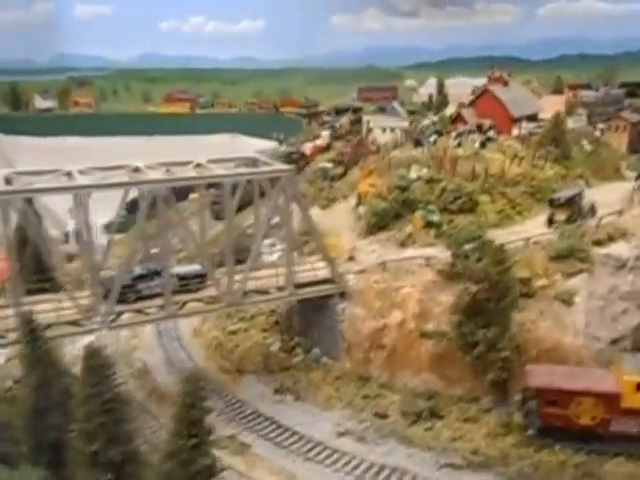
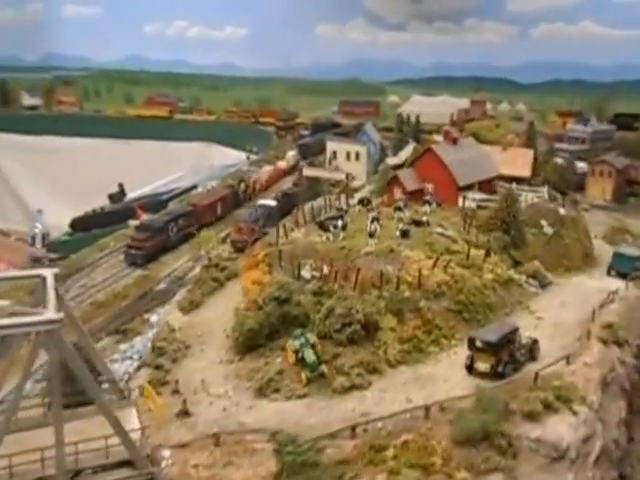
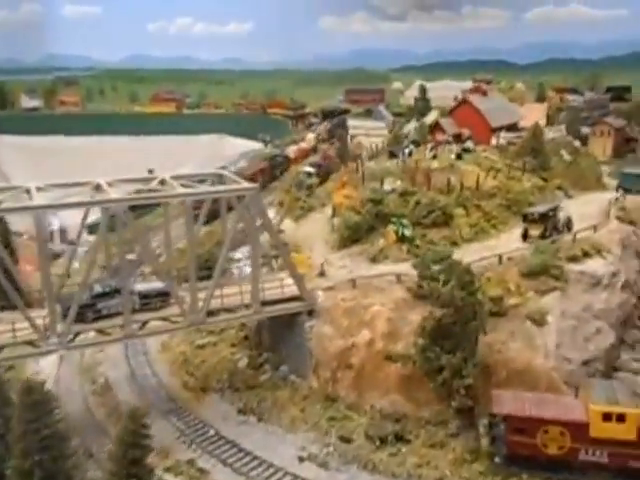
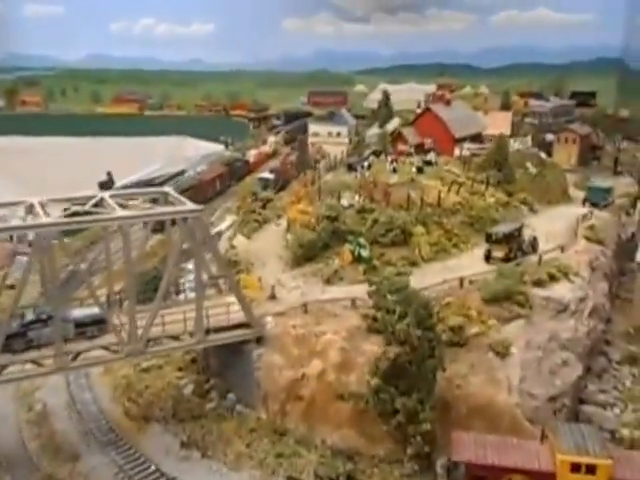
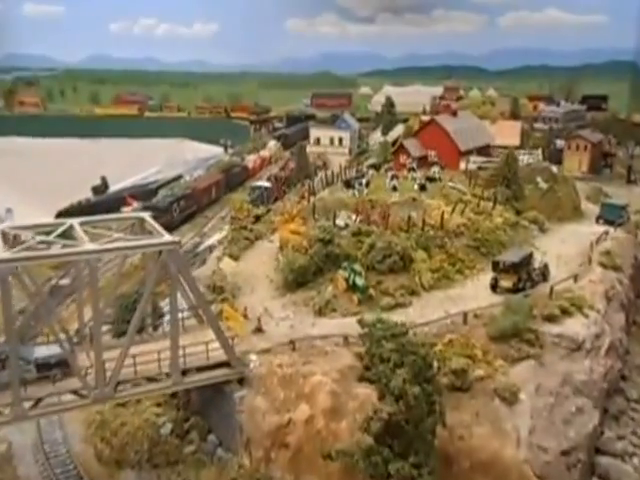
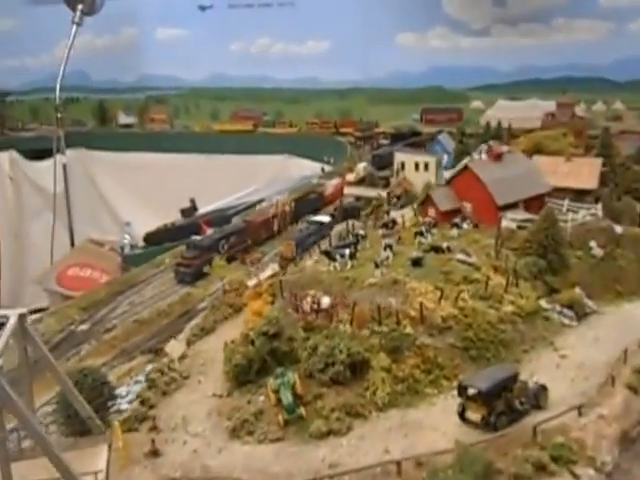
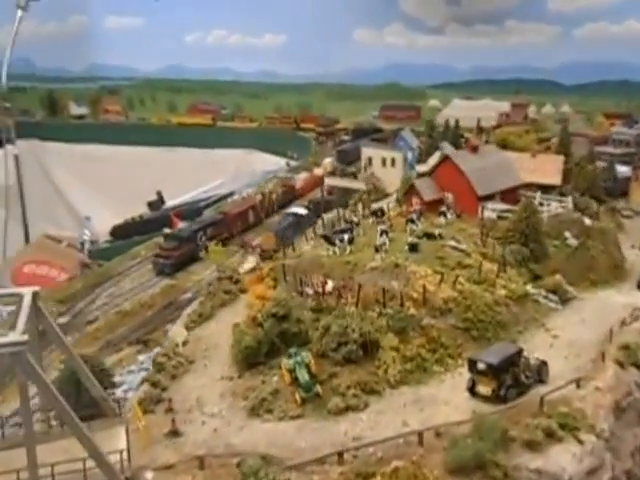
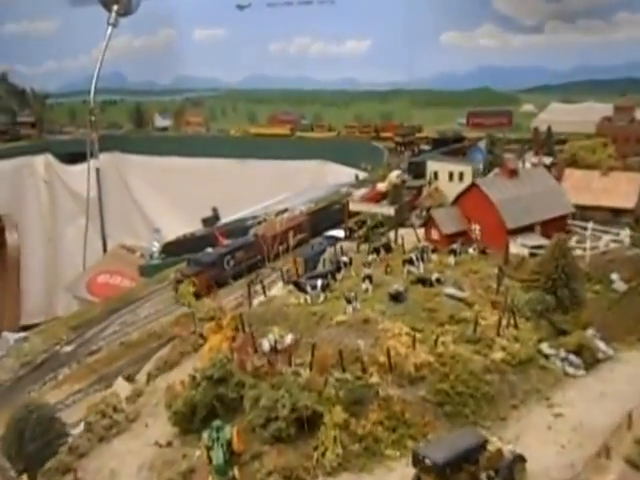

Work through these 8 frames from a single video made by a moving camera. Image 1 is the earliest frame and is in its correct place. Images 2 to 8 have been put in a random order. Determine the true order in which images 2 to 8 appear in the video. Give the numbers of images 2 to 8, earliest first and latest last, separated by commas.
3, 4, 5, 2, 7, 6, 8
